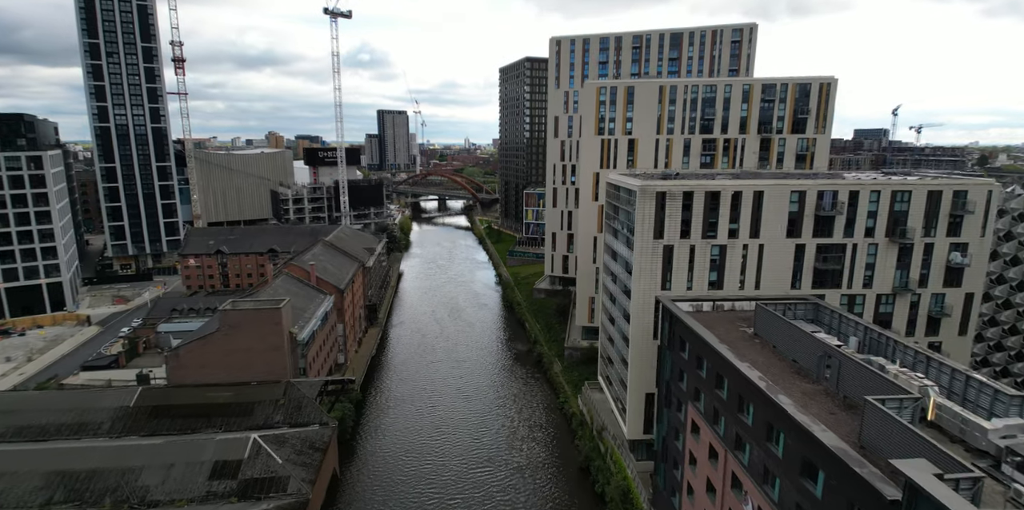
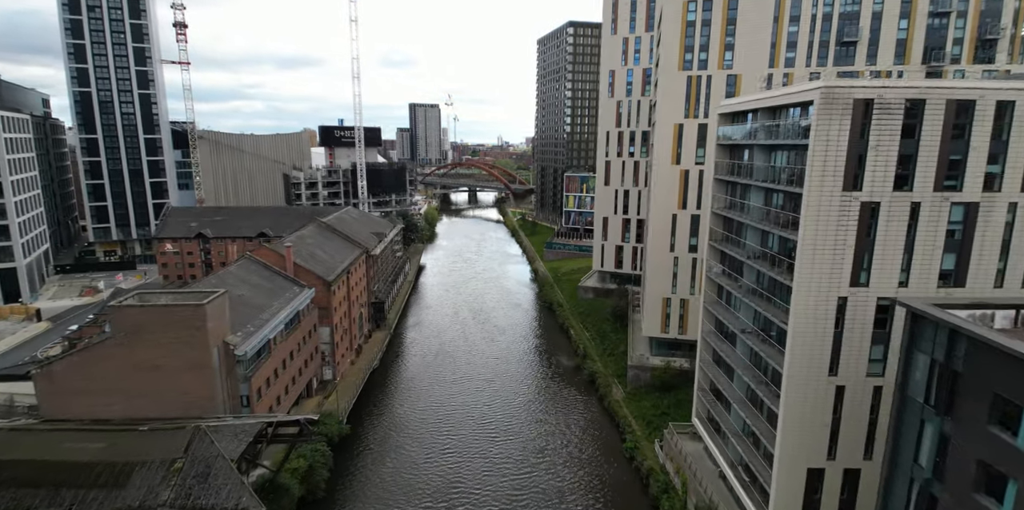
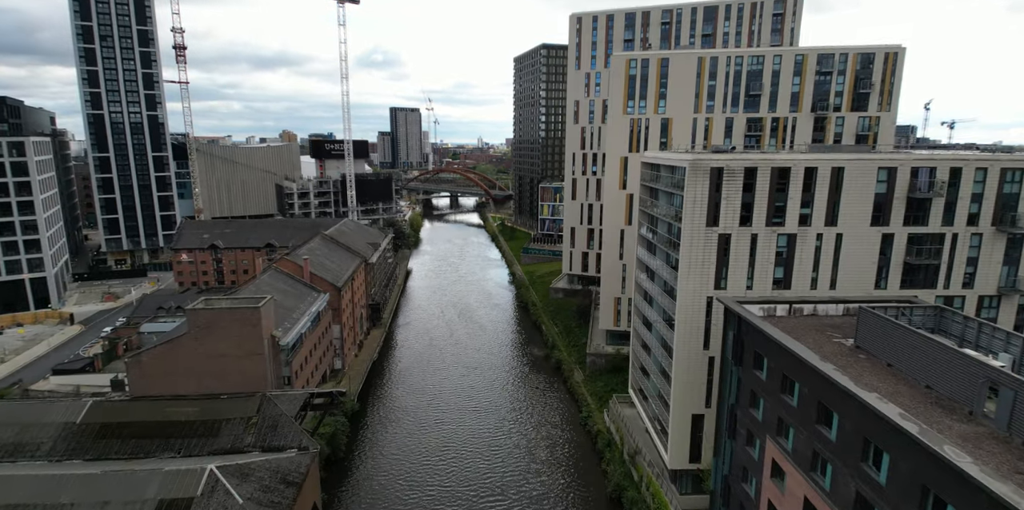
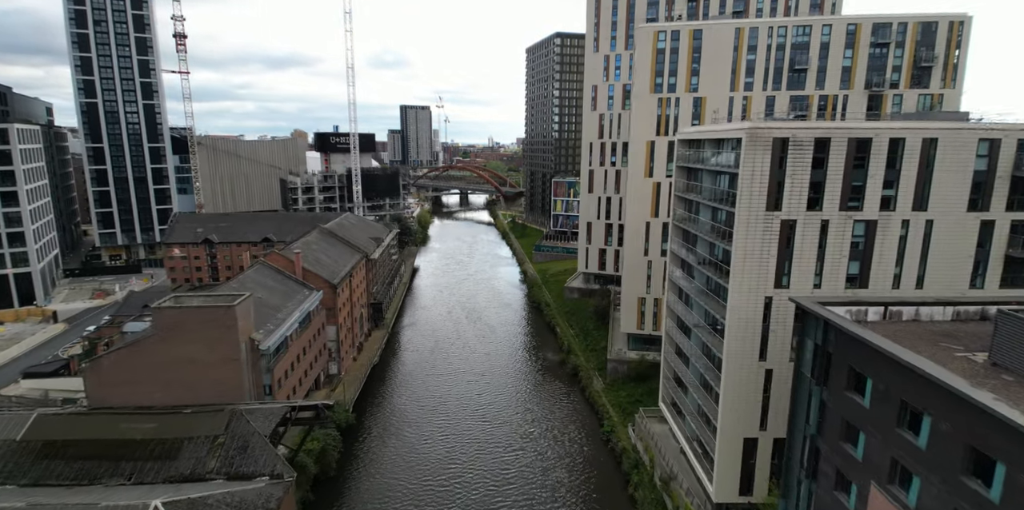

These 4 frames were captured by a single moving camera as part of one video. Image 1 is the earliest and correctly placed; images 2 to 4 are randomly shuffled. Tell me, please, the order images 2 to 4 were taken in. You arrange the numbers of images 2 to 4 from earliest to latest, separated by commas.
3, 4, 2
